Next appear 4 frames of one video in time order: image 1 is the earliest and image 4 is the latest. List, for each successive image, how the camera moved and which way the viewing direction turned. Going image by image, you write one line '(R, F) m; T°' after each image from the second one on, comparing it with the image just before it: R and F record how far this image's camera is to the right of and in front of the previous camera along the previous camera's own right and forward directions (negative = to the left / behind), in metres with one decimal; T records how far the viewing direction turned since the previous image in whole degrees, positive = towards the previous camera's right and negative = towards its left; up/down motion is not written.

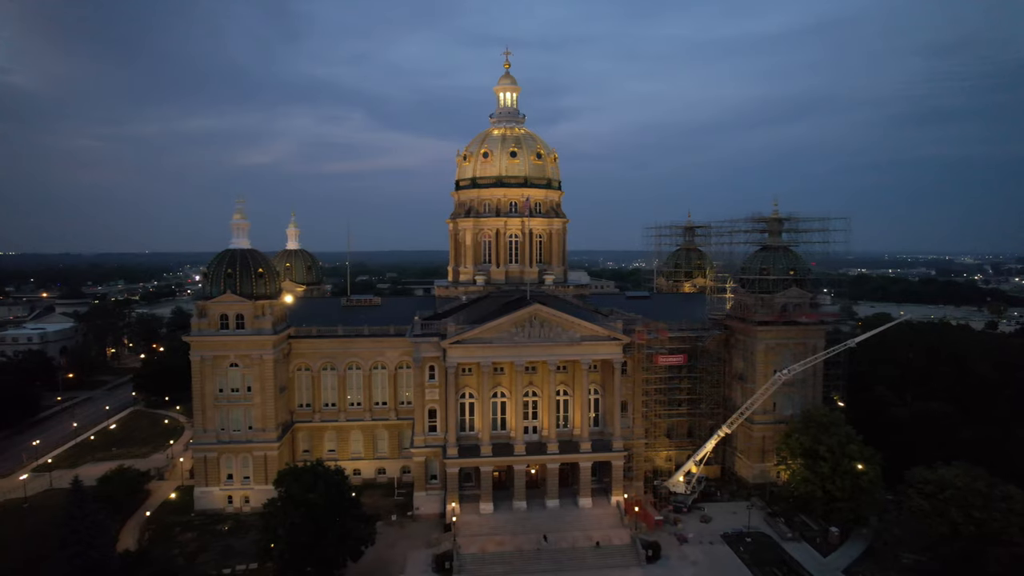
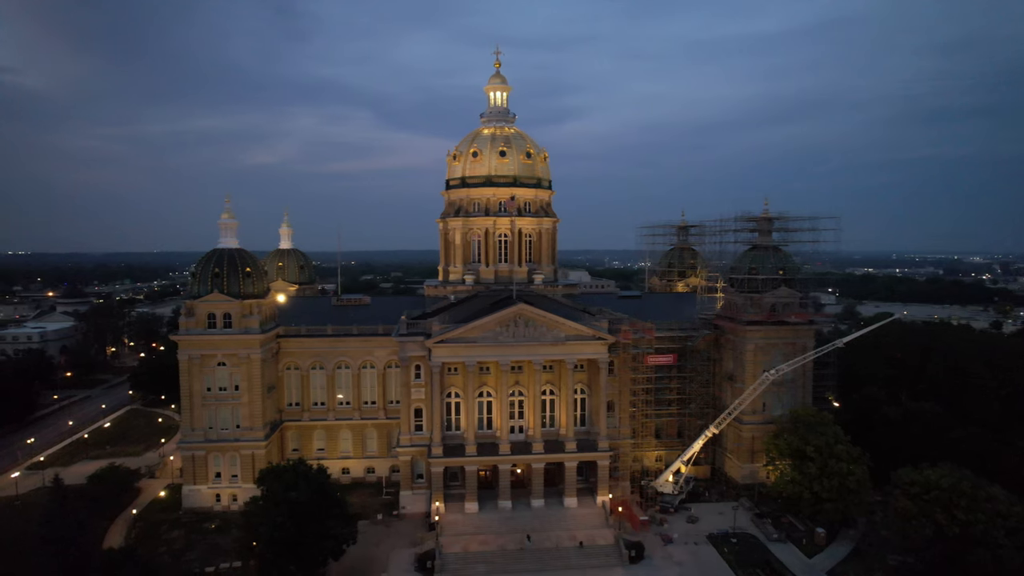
(+1.5, 0.0) m; -1°
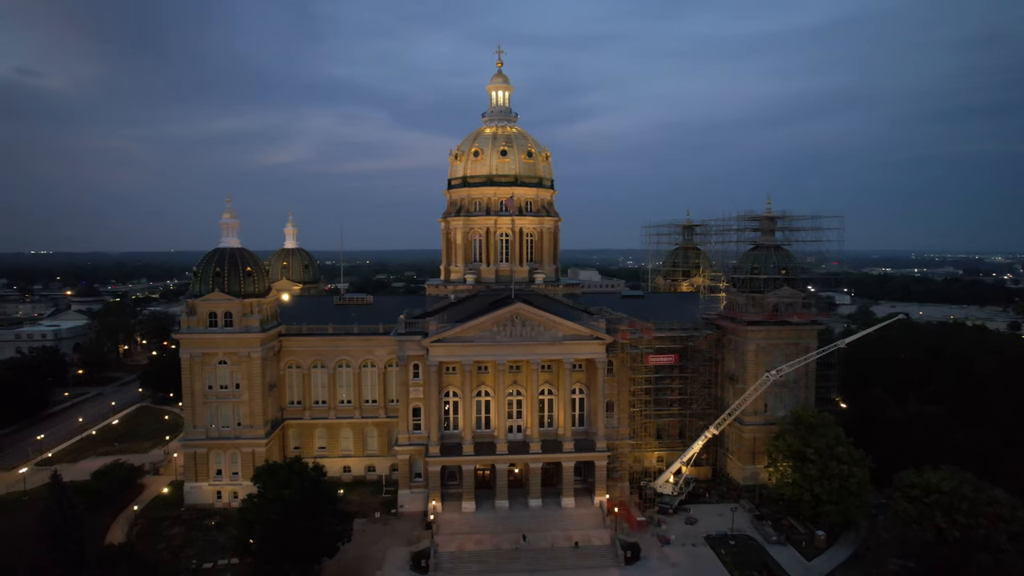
(+1.2, +0.1) m; -1°
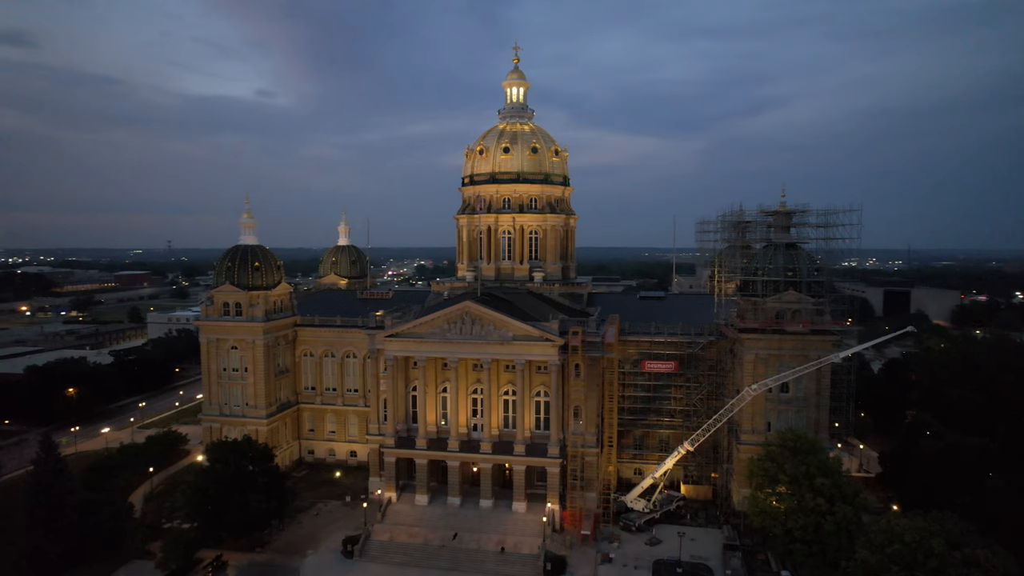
(+15.4, +2.7) m; -15°
